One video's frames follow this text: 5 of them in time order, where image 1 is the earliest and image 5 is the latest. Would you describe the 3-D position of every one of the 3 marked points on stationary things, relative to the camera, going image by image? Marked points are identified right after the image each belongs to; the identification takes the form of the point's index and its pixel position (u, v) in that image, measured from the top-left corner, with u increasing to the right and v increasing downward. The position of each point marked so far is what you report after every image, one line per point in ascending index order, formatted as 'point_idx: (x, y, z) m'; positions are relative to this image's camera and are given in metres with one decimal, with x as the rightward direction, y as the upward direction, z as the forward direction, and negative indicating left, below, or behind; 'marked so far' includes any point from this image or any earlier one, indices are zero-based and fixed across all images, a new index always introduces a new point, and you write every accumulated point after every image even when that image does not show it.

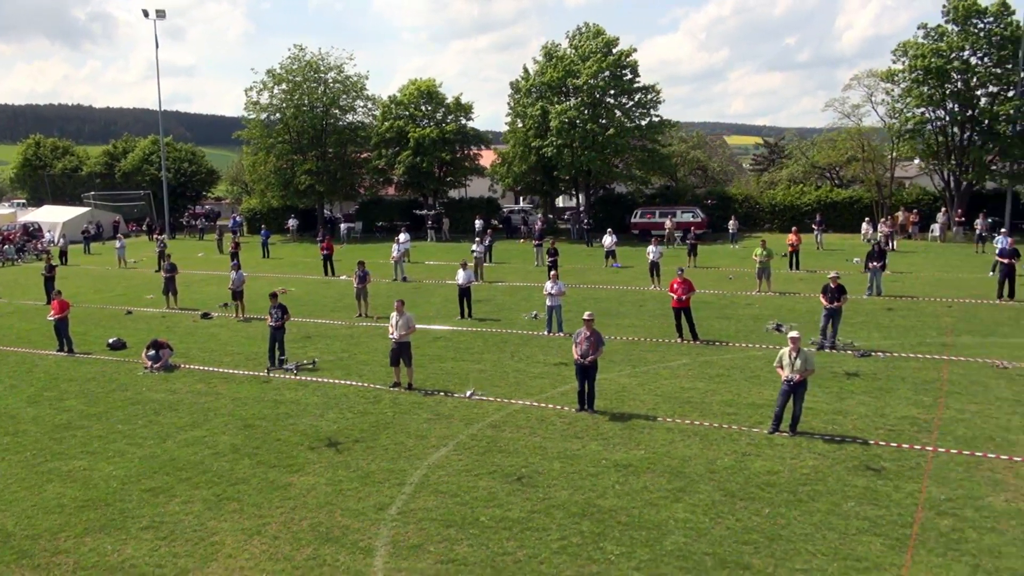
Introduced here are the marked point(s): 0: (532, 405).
0: (+0.3, -1.9, +13.3) m
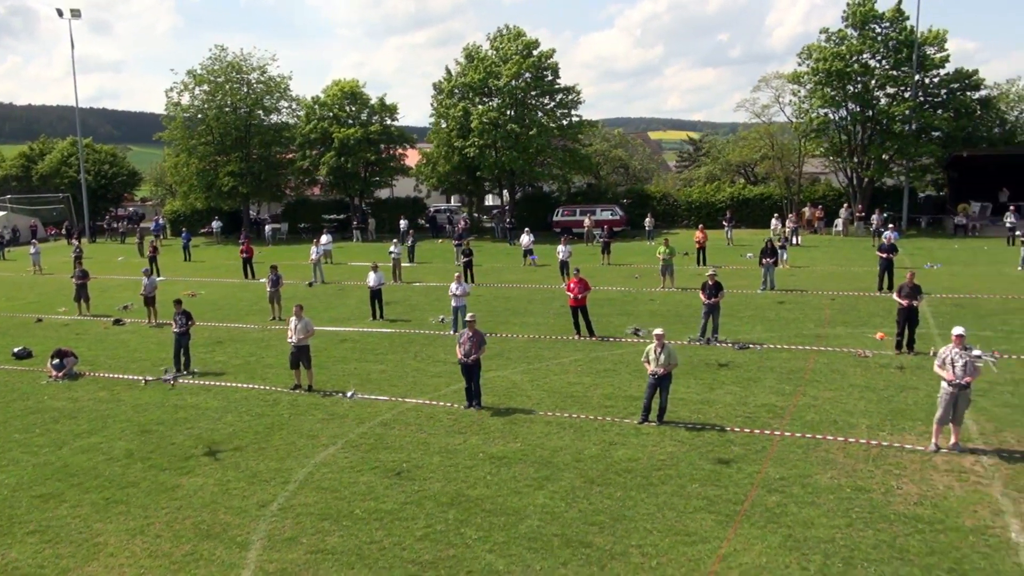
0: (-1.5, -2.0, +14.0) m
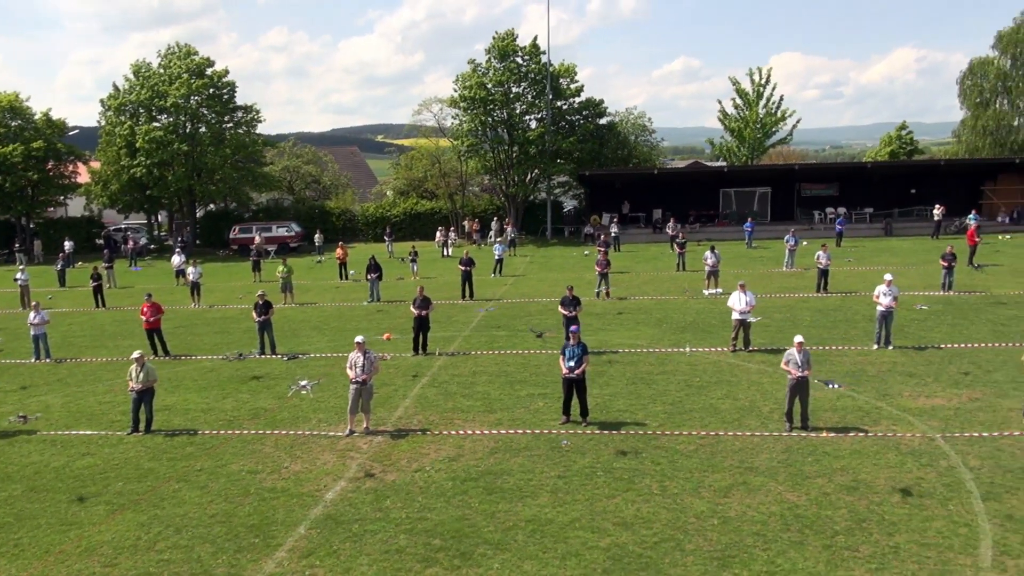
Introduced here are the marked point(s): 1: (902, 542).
0: (-10.4, -2.6, +14.8) m
1: (+4.3, -2.8, +9.0) m
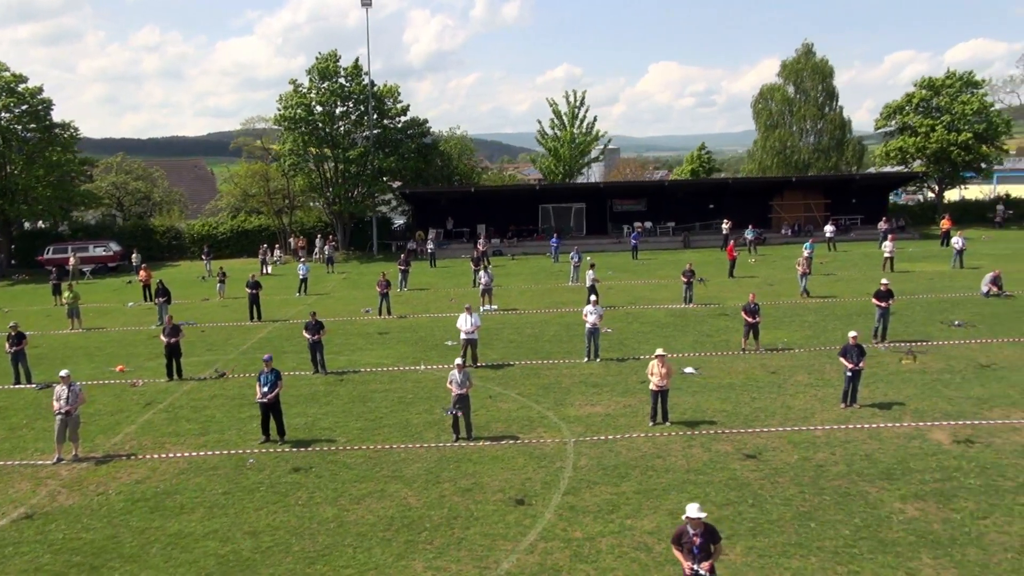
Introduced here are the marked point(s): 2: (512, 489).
0: (-15.9, -3.5, +14.6) m
1: (-0.6, -3.3, +11.0) m
2: (0.0, -3.0, +12.4) m
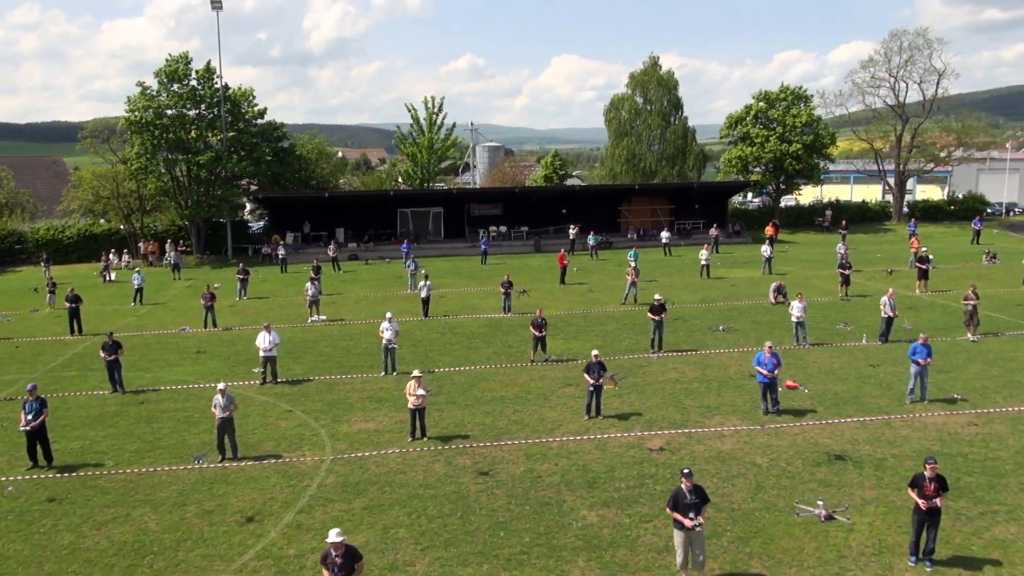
0: (-20.3, -4.1, +13.7) m
1: (-4.6, -3.9, +11.8) m
2: (-4.2, -3.6, +13.3) m
